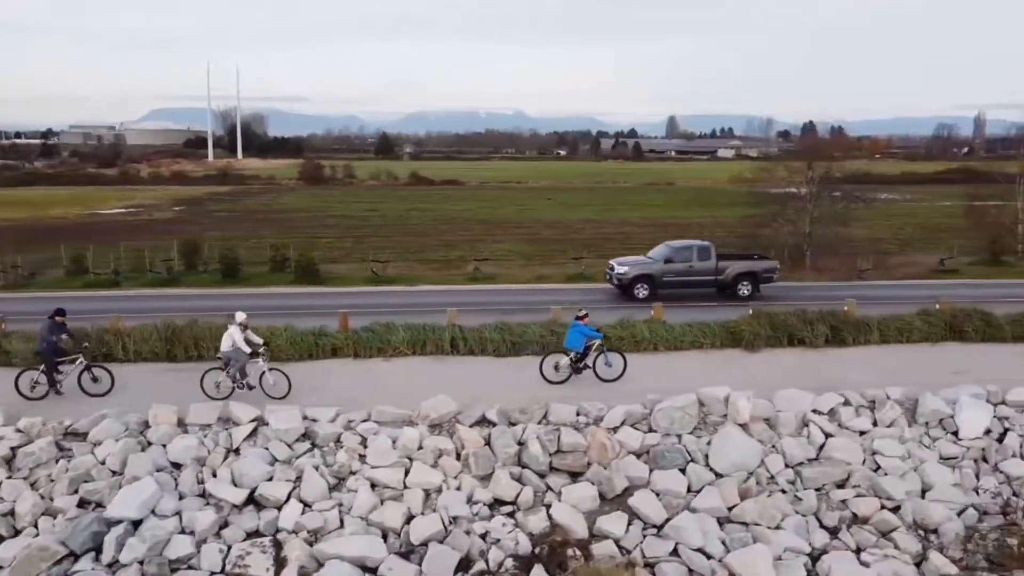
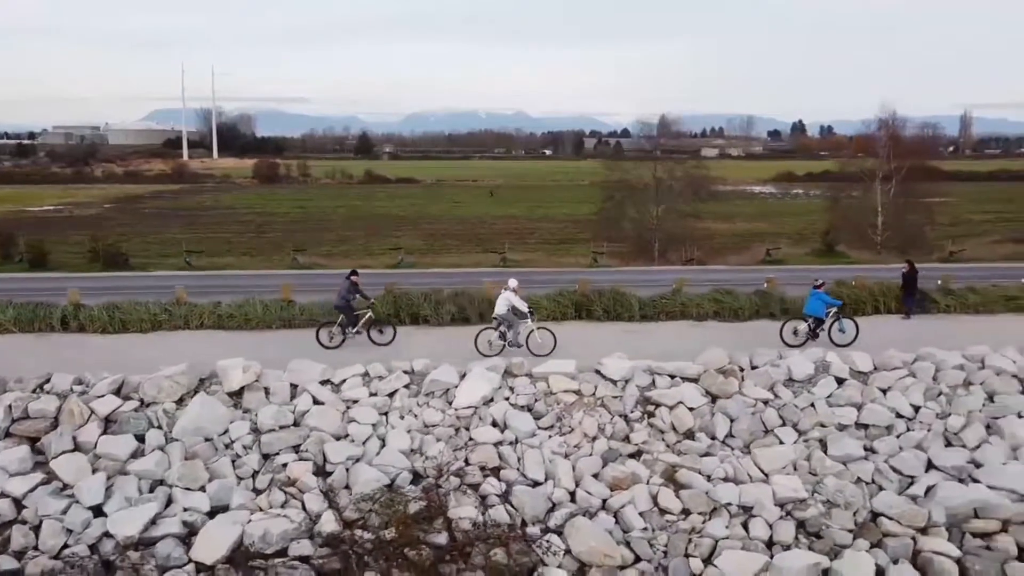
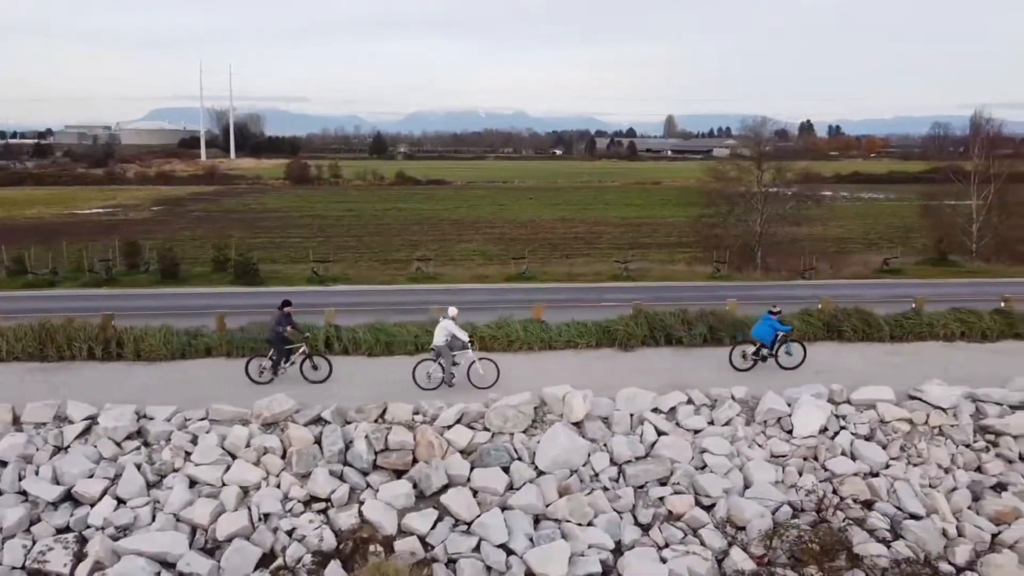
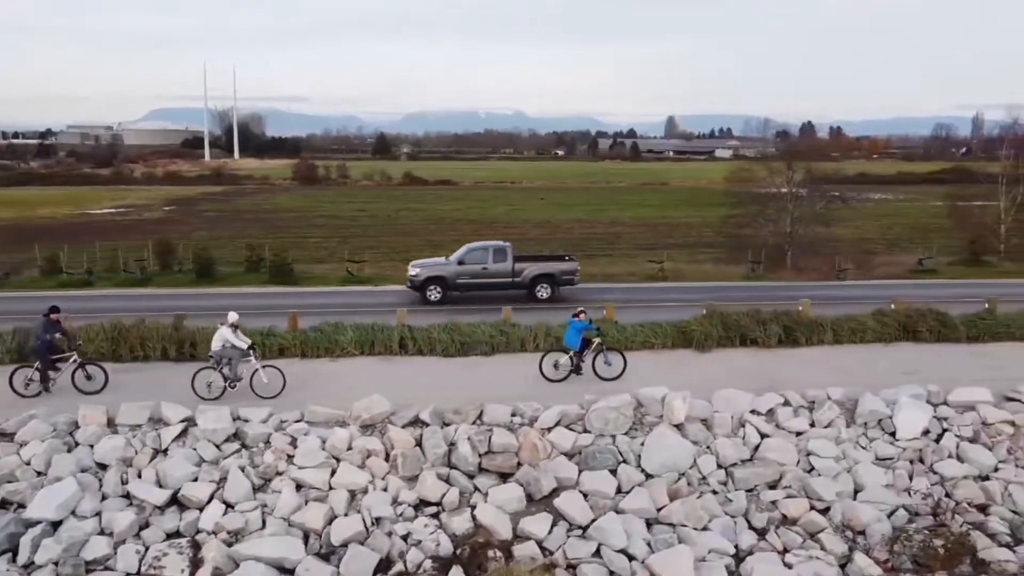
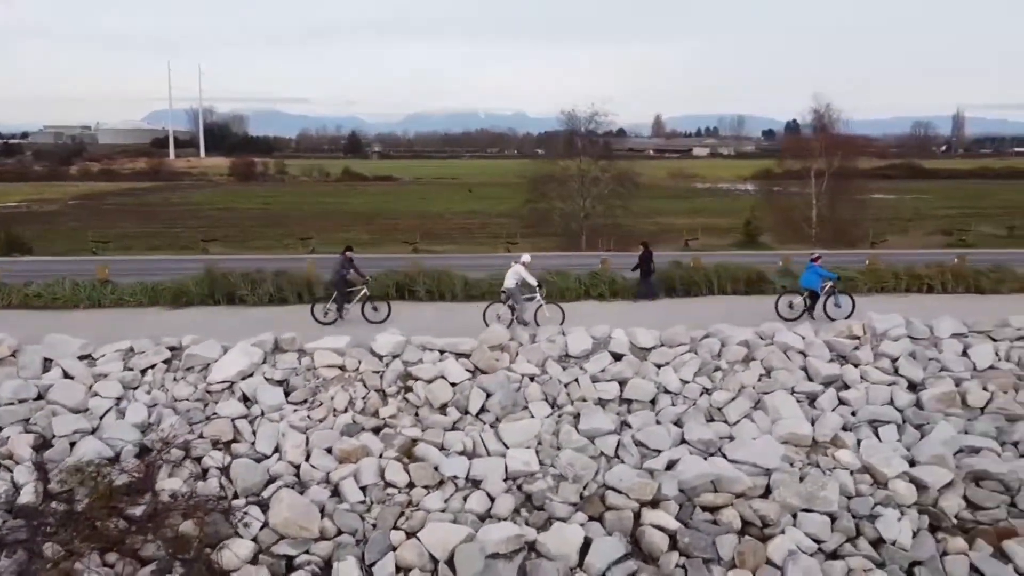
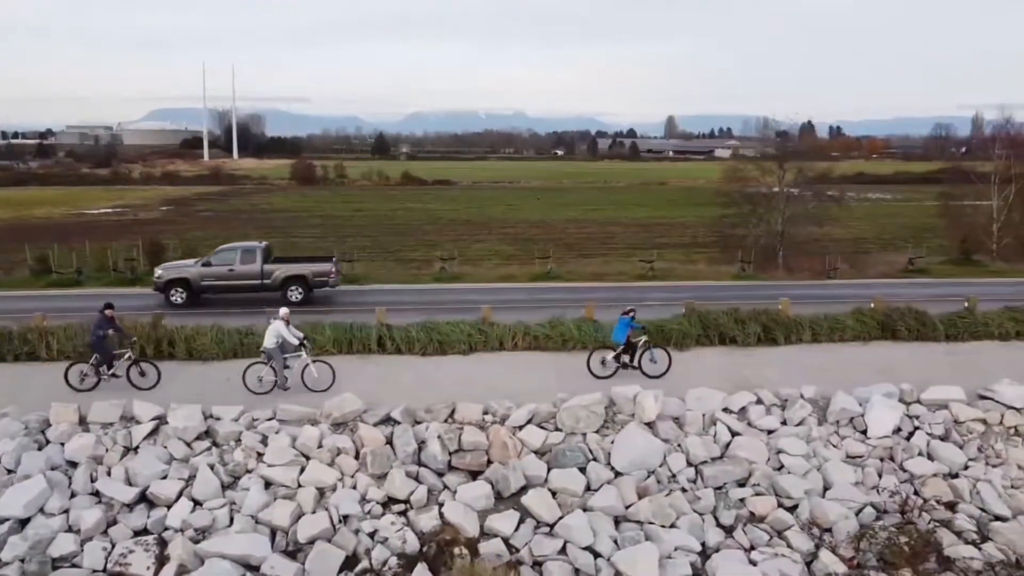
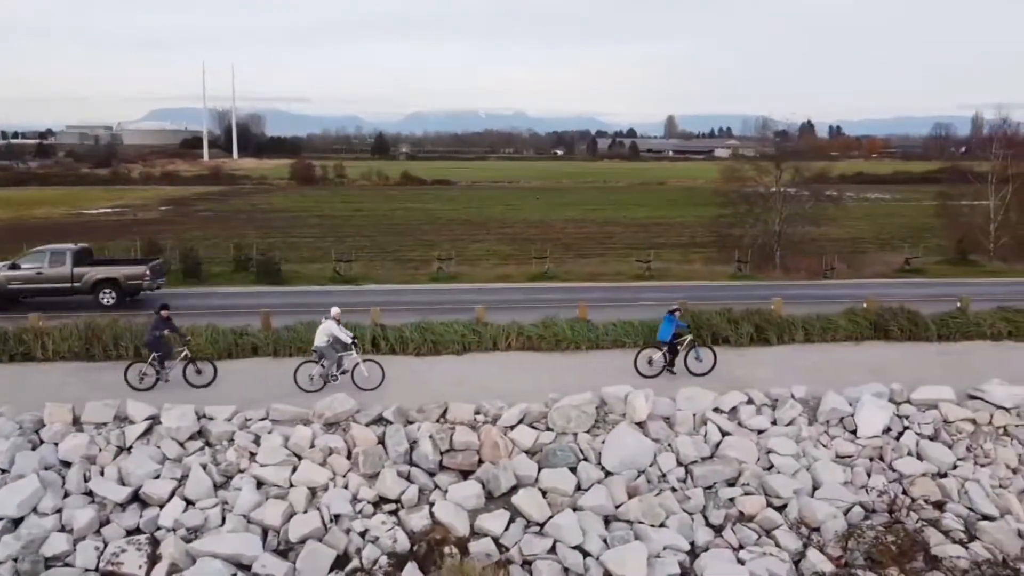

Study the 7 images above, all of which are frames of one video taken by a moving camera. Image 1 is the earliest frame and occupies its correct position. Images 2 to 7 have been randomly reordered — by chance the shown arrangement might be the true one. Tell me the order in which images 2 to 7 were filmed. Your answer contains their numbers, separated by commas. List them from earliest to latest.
4, 6, 7, 3, 2, 5
